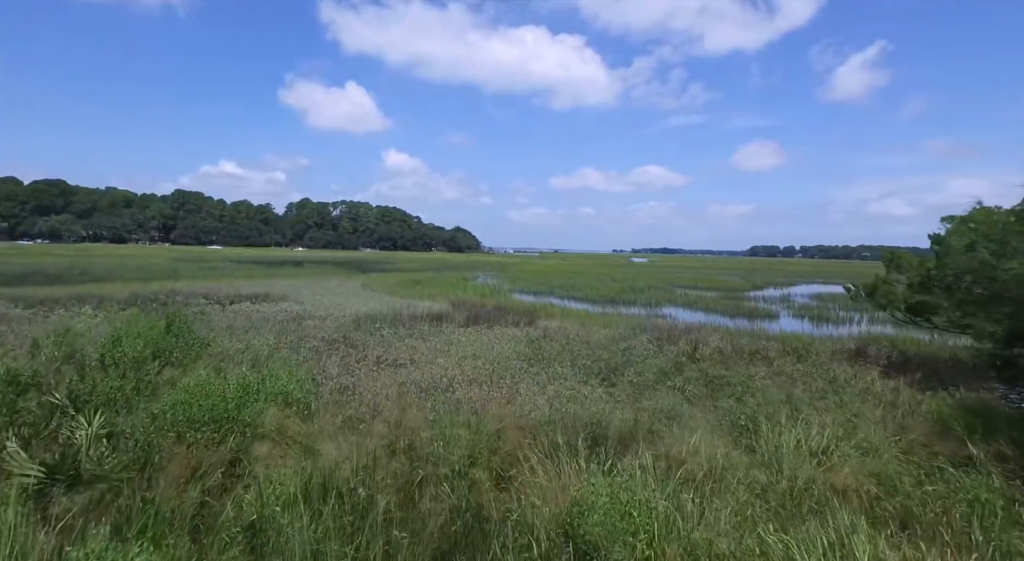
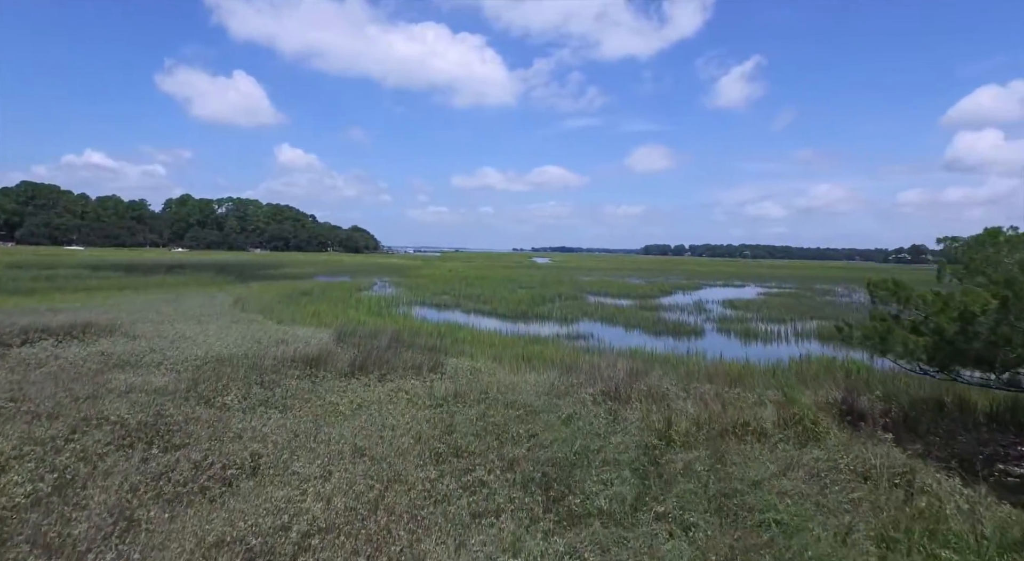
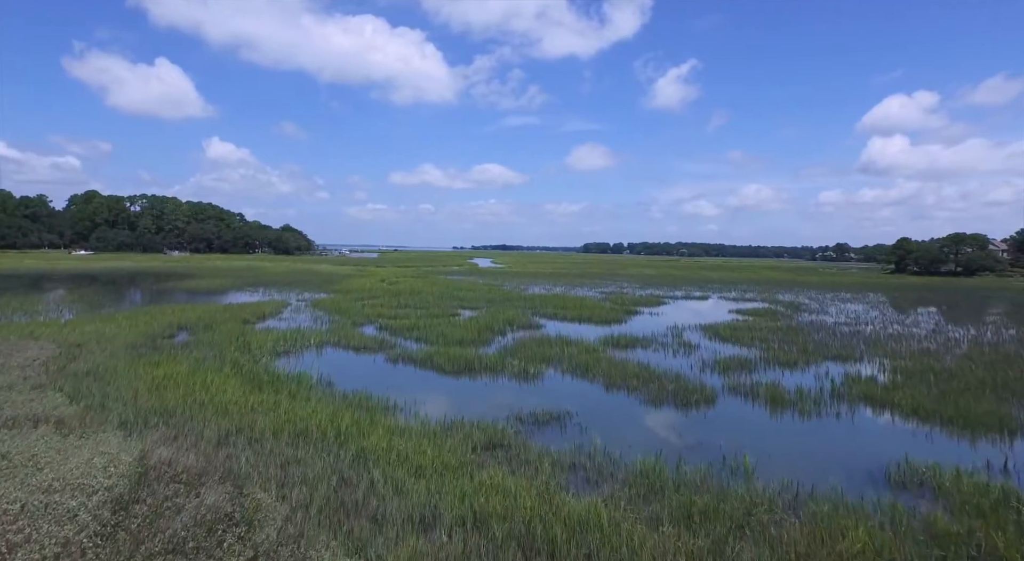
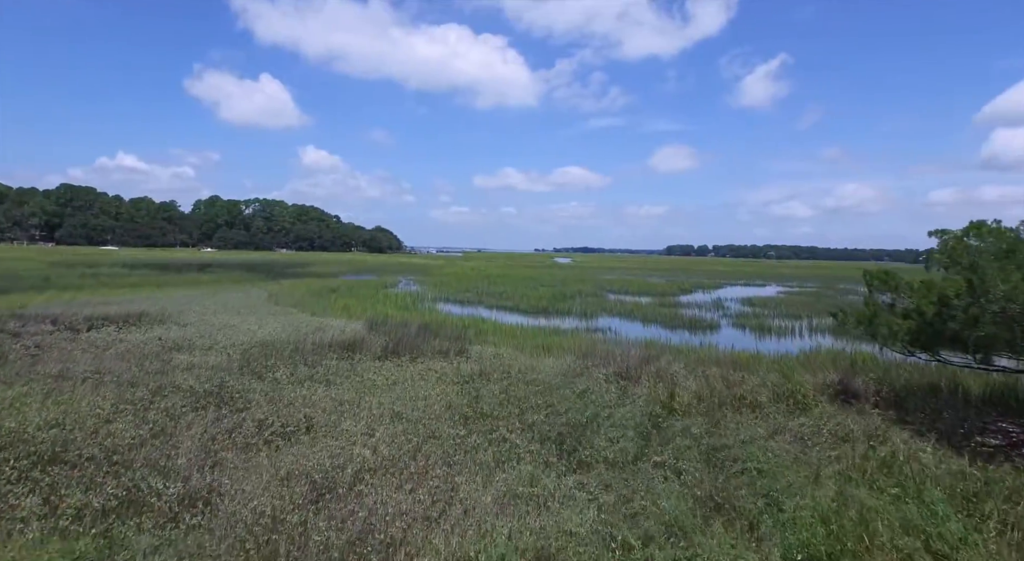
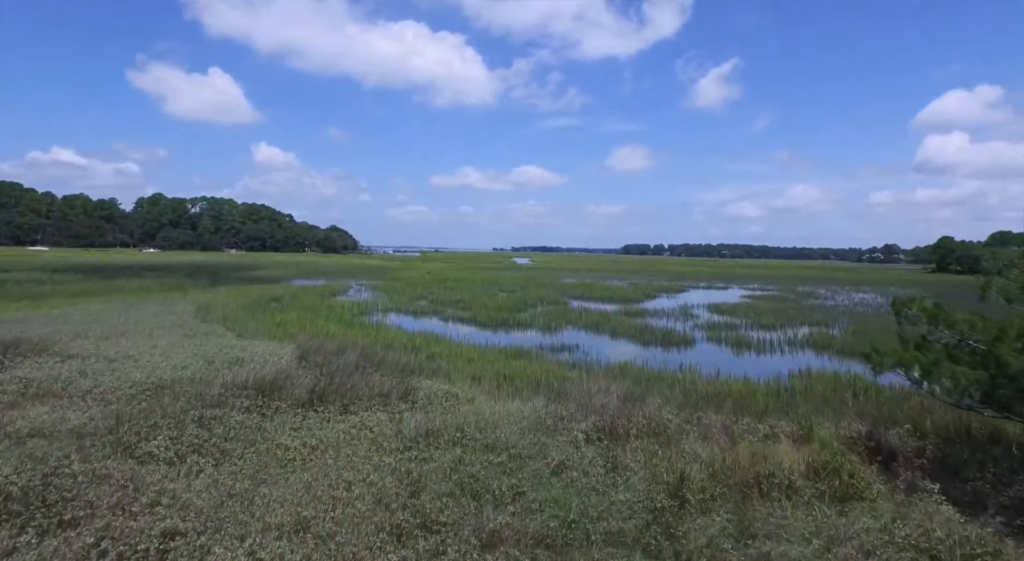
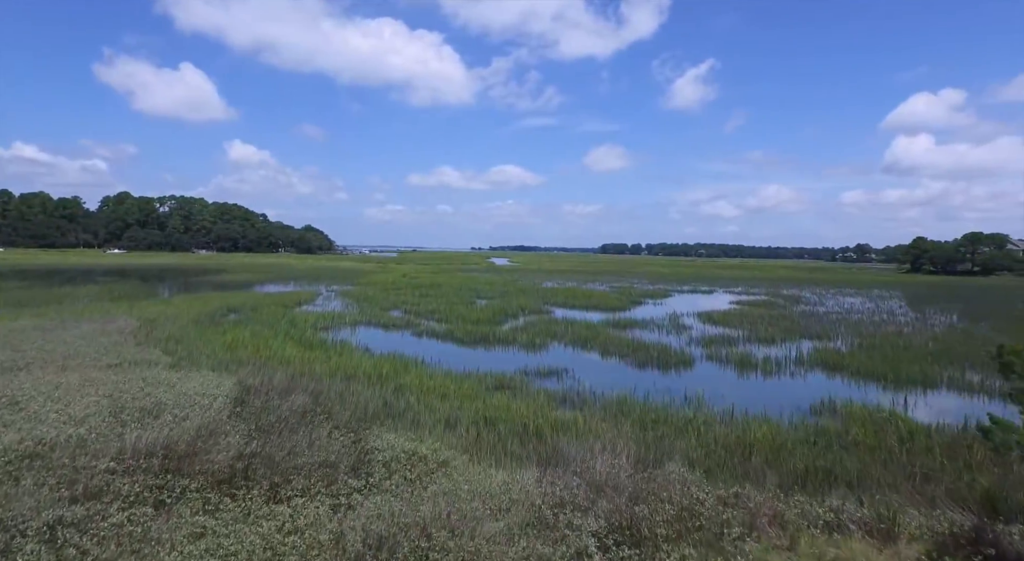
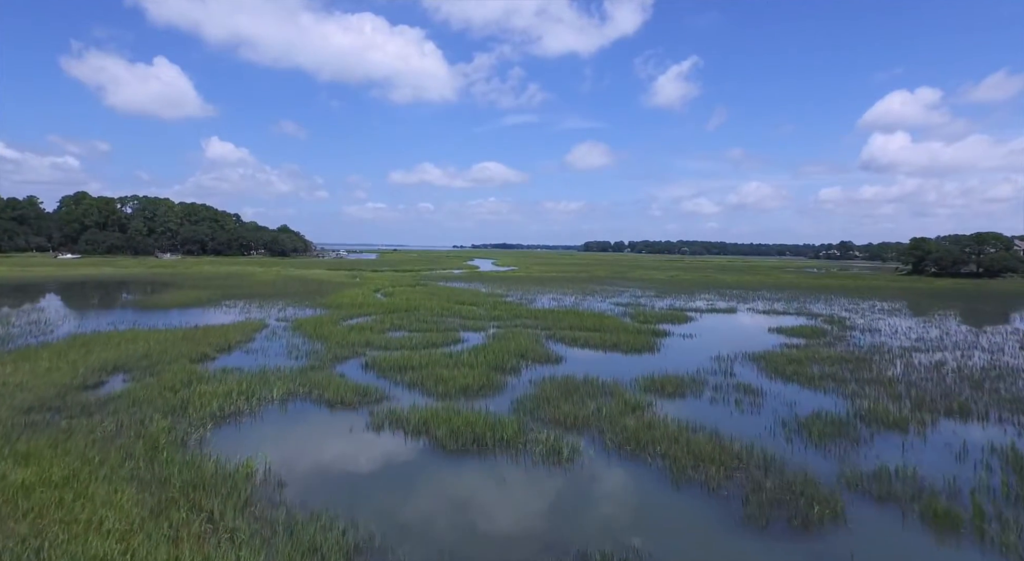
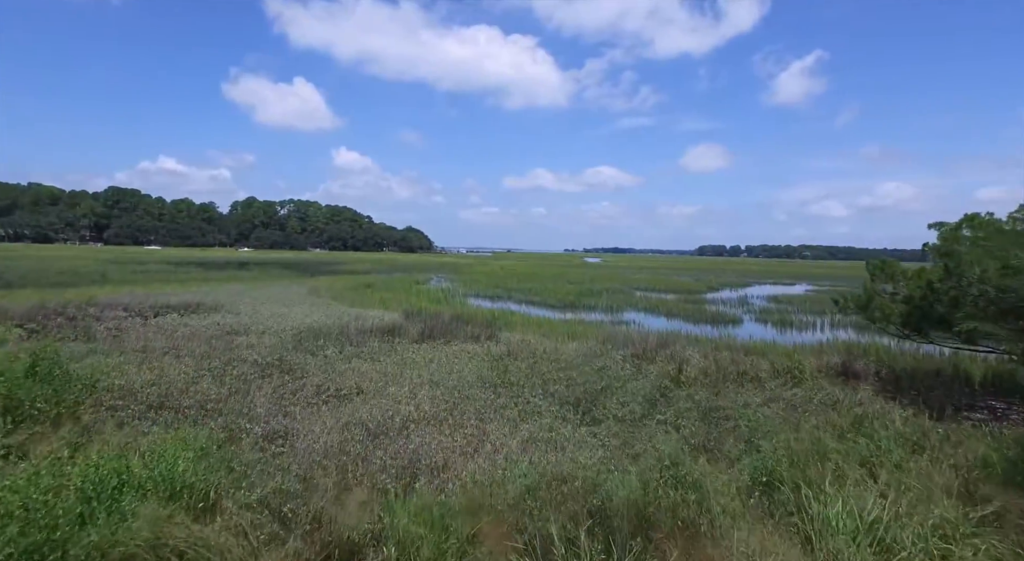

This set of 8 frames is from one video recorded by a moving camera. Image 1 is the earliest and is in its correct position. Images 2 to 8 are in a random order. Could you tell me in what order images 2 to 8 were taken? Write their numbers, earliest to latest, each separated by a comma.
8, 4, 2, 5, 6, 3, 7
